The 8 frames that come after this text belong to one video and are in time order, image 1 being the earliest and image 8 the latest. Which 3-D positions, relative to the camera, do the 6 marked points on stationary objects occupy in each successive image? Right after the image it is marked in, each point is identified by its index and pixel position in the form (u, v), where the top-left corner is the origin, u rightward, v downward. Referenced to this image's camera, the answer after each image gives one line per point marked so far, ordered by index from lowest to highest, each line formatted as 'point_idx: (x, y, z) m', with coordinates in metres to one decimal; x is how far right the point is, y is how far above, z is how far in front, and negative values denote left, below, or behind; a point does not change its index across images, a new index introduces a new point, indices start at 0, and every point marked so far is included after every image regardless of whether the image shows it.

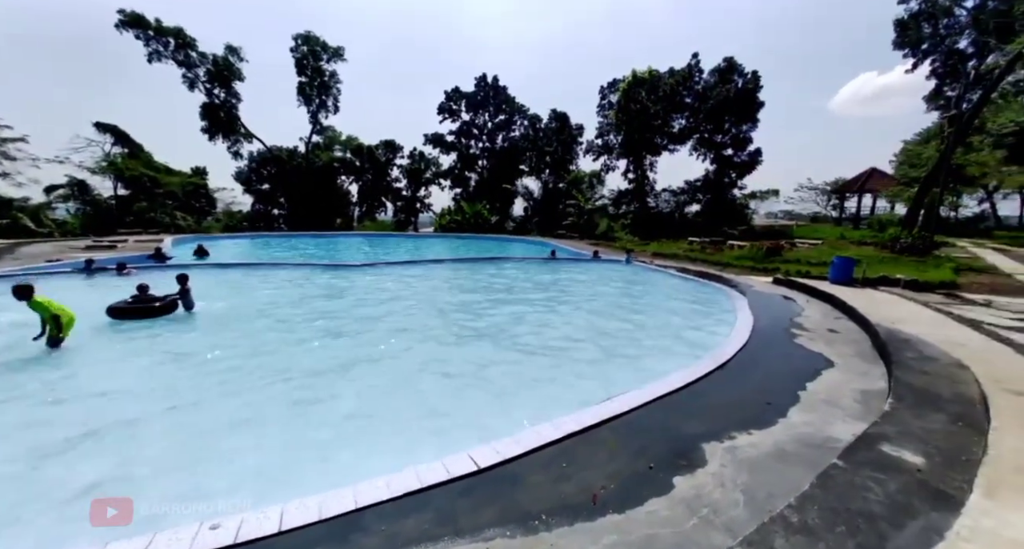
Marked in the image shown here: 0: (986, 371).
0: (+3.8, -0.8, +3.2) m
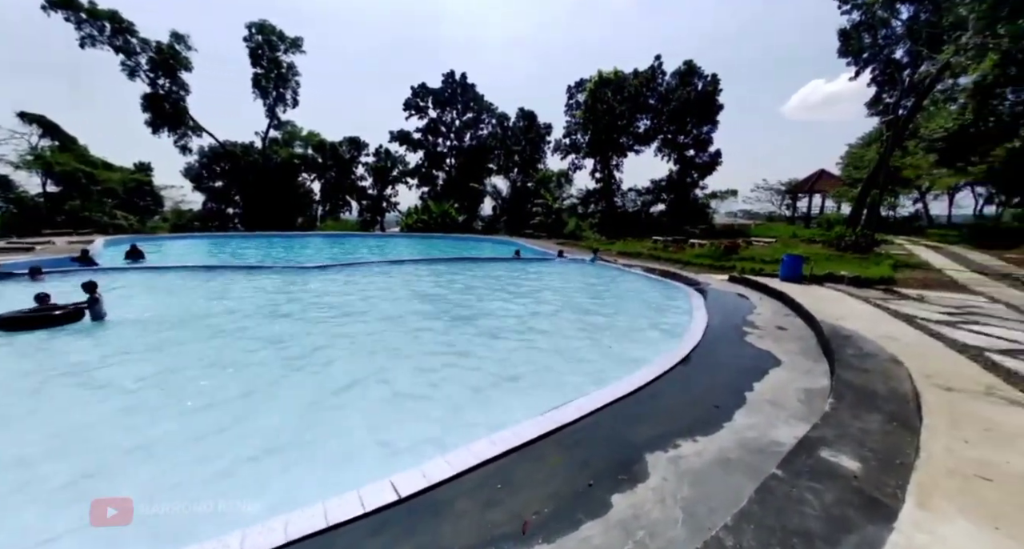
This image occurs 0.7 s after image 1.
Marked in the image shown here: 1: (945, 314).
0: (+3.4, -0.8, +3.3) m
1: (+6.1, -0.6, +5.5) m
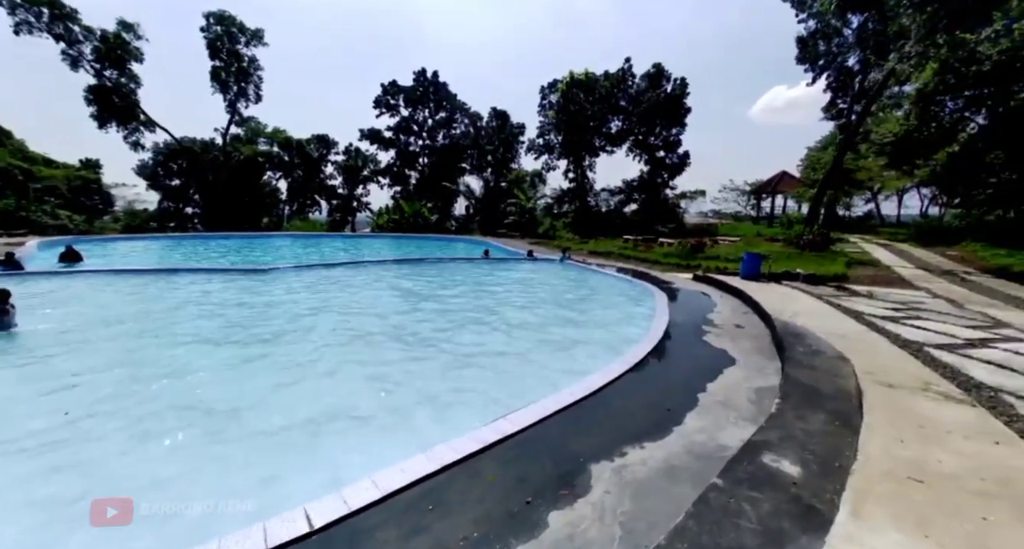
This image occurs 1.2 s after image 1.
0: (+3.0, -0.7, +3.4) m
1: (+5.5, -0.5, +5.7) m
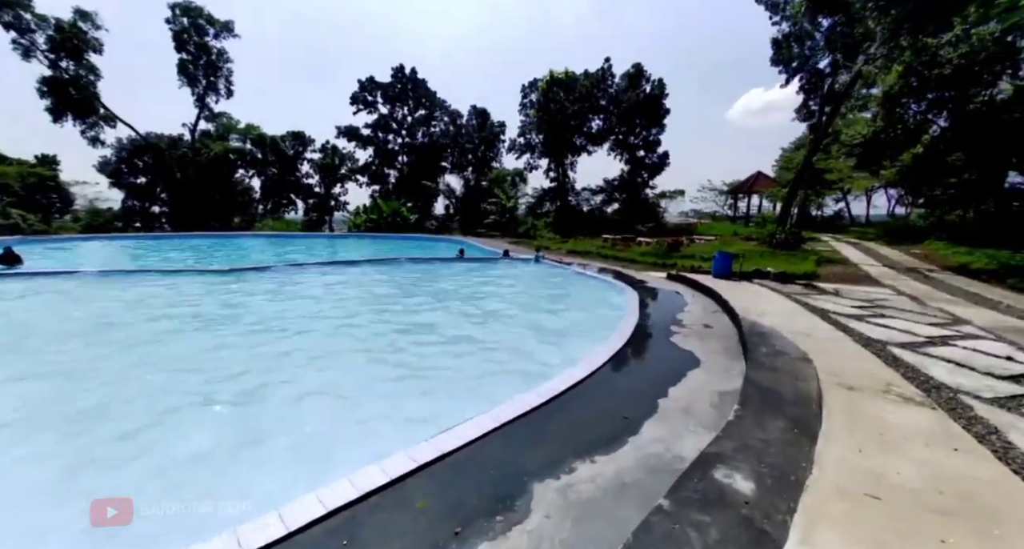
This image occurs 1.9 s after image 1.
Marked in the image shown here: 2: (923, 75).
0: (+2.6, -0.7, +3.3) m
1: (+5.1, -0.5, +5.7) m
2: (+13.5, +6.4, +12.8) m
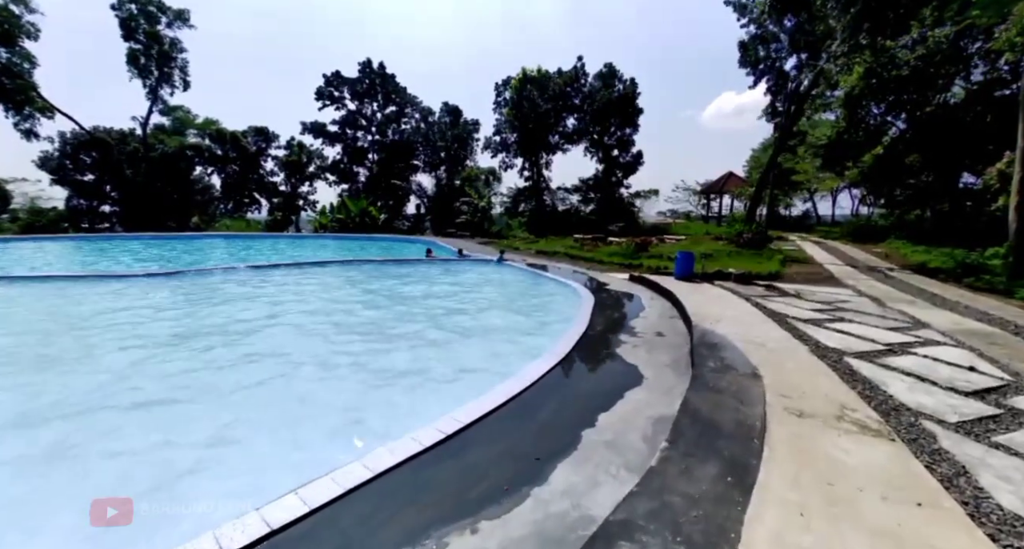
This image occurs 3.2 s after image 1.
0: (+2.0, -0.8, +2.9) m
1: (+4.3, -0.5, +5.5) m
2: (+12.3, +6.4, +12.9) m
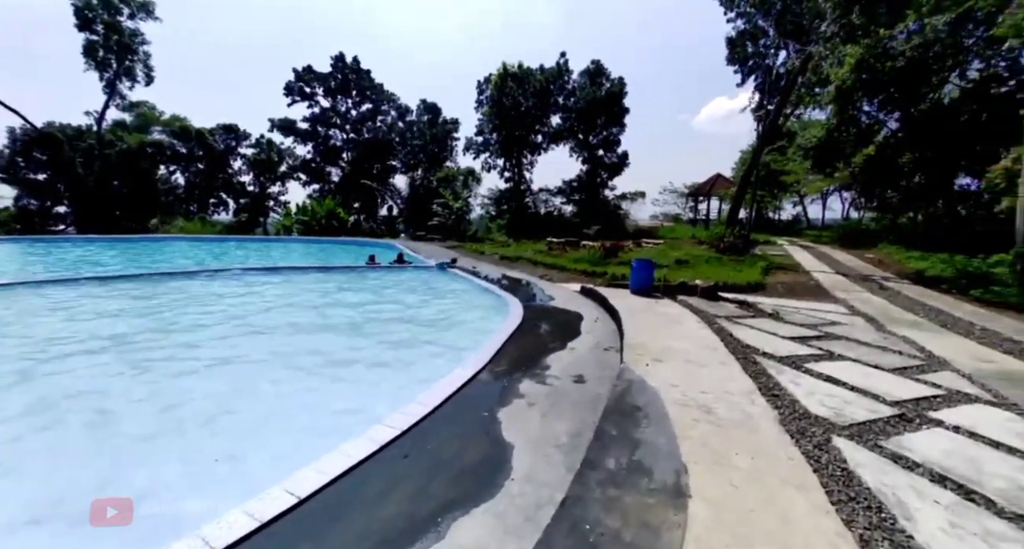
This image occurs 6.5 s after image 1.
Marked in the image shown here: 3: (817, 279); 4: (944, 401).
0: (+0.8, -0.9, +1.6) m
1: (+3.1, -0.7, +4.2) m
2: (+11.0, +6.2, +11.8) m
3: (+7.2, -0.1, +9.2) m
4: (+3.2, -0.9, +2.9) m
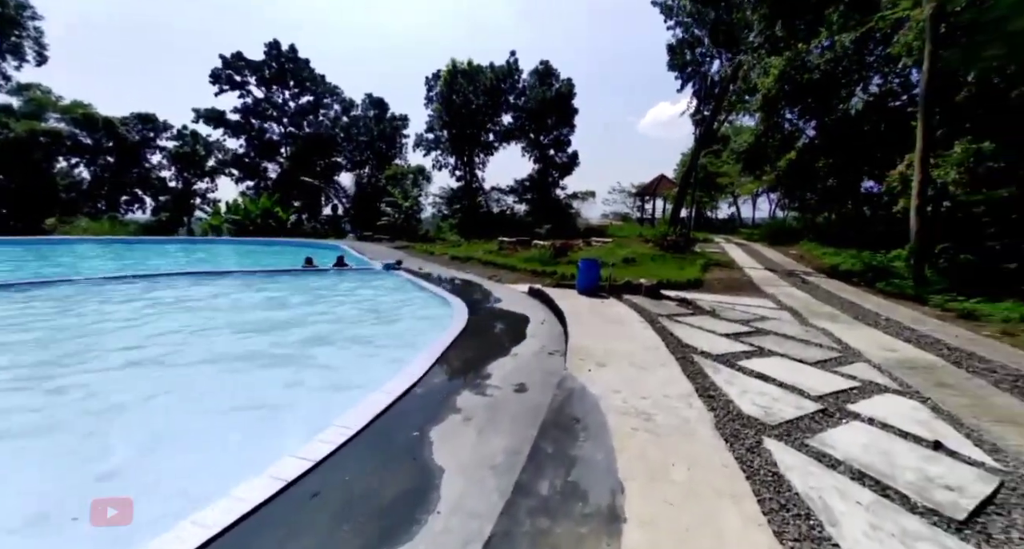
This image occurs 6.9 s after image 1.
0: (+0.5, -1.0, +1.5) m
1: (+2.5, -0.7, +4.4) m
2: (+9.3, +6.3, +12.8) m
3: (+6.0, 0.0, +9.8) m
4: (+2.7, -0.9, +3.0) m
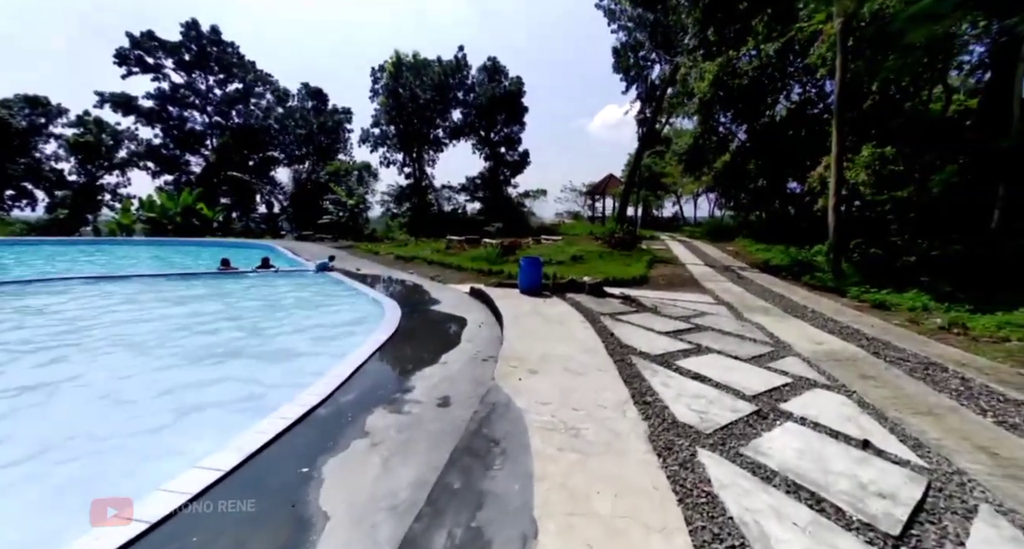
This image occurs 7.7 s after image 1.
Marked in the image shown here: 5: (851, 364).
0: (+0.1, -1.0, +1.2) m
1: (+1.8, -0.6, +4.3) m
2: (+7.5, +6.5, +13.4) m
3: (+4.6, +0.1, +10.1) m
4: (+2.1, -0.9, +3.0) m
5: (+3.1, -0.8, +3.6) m
